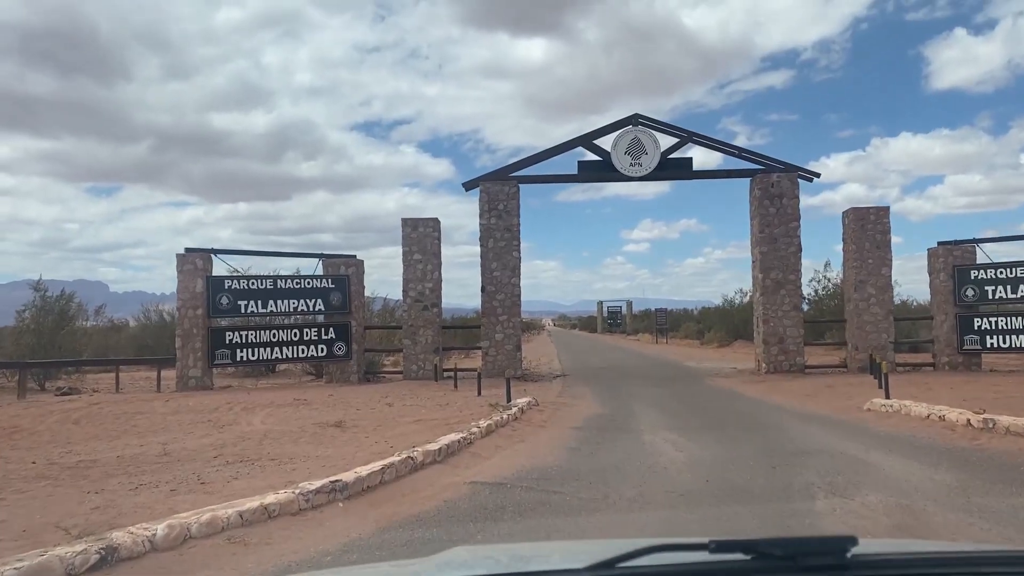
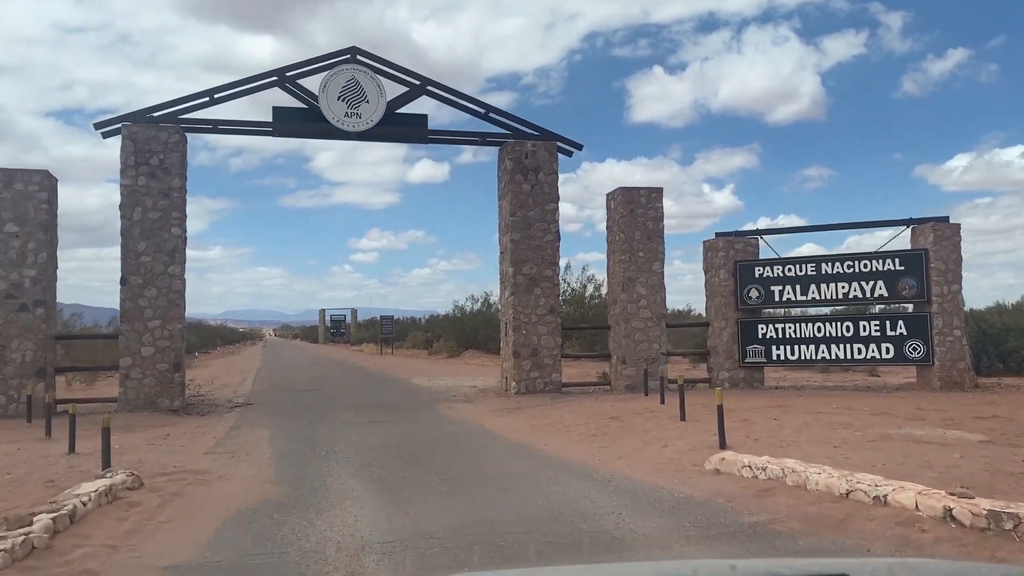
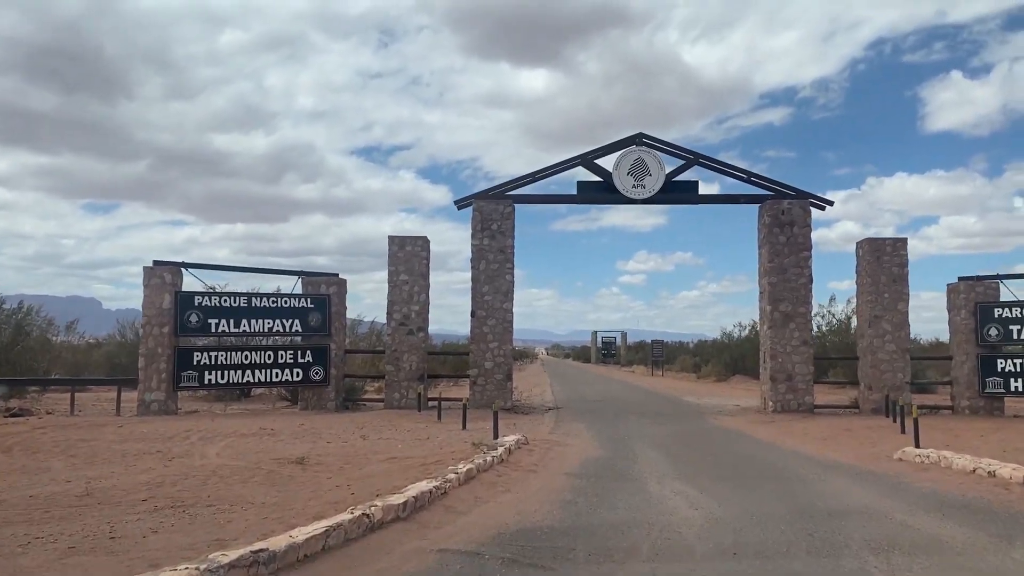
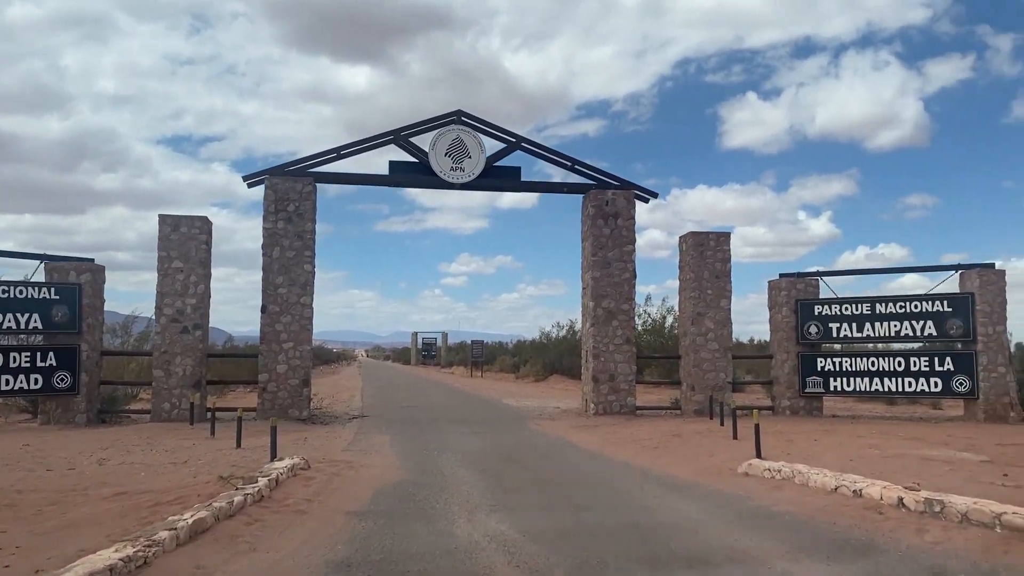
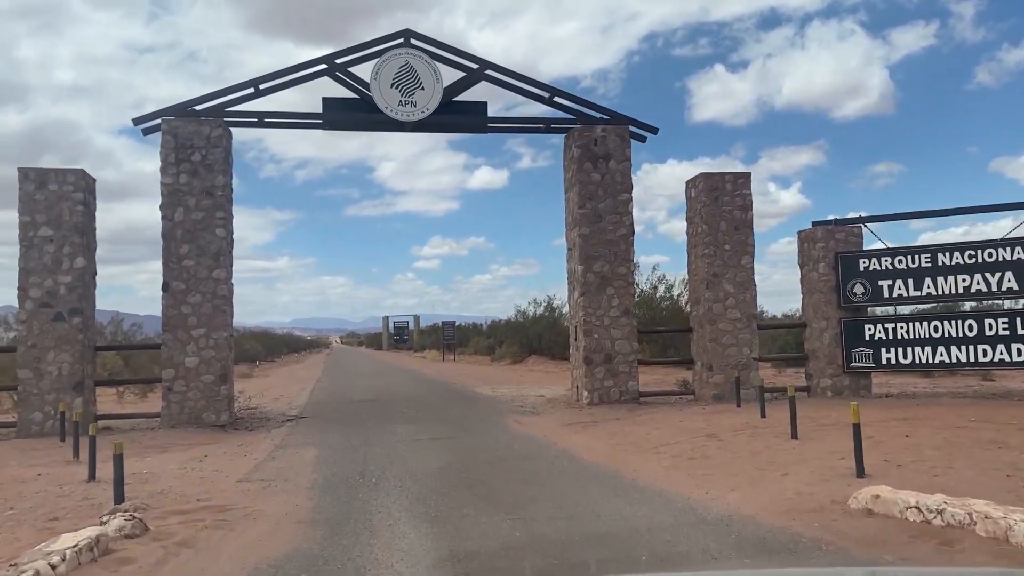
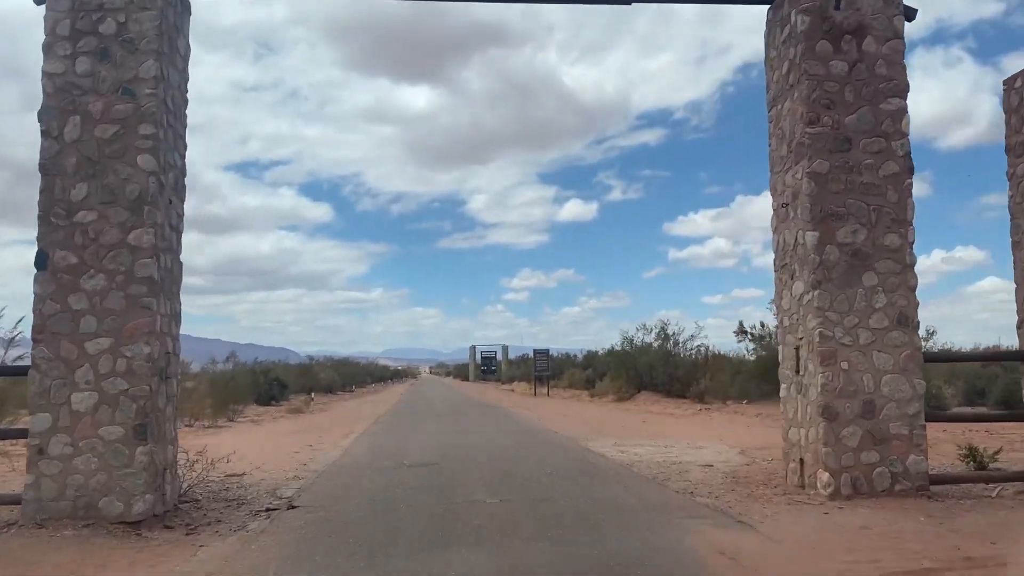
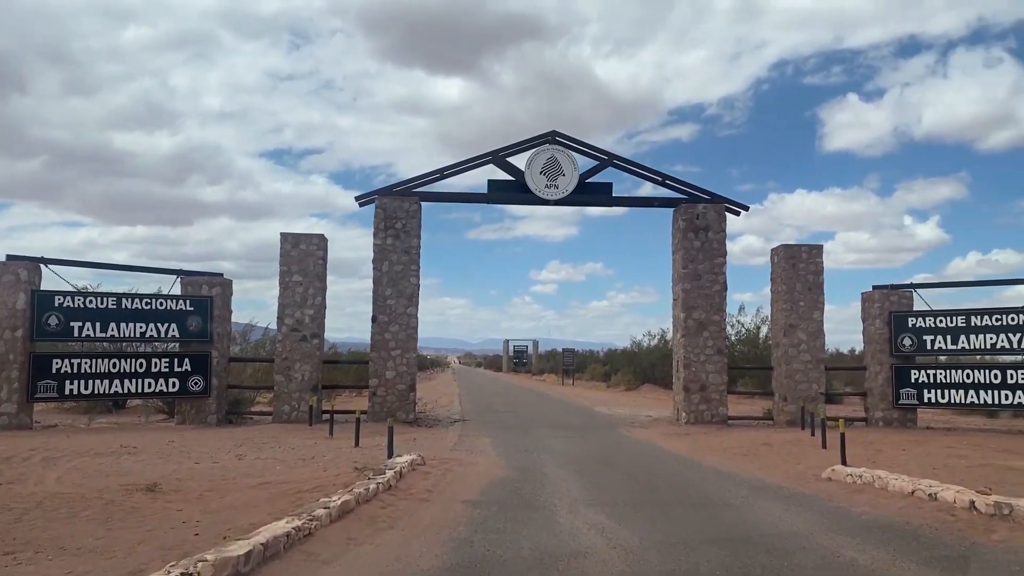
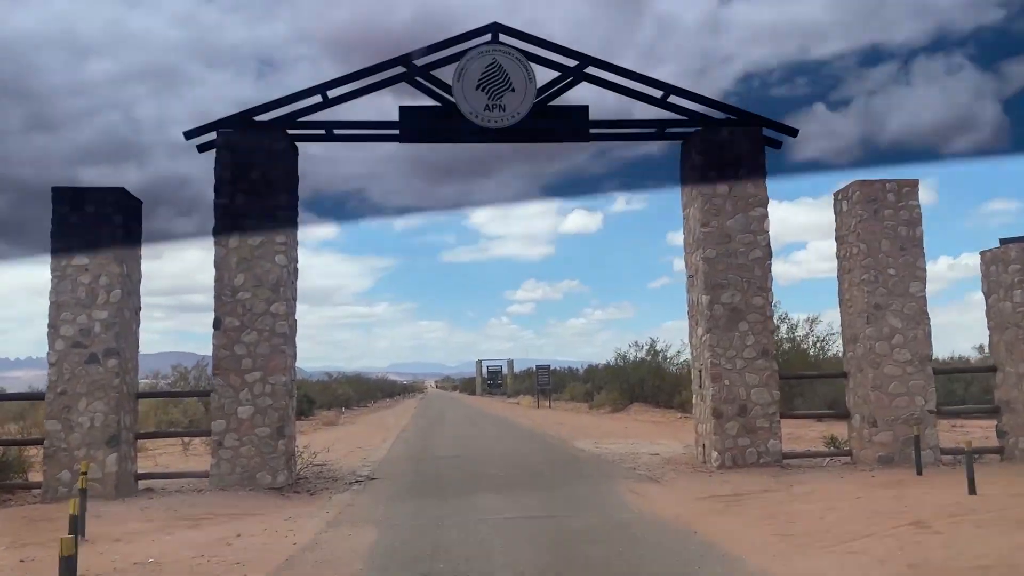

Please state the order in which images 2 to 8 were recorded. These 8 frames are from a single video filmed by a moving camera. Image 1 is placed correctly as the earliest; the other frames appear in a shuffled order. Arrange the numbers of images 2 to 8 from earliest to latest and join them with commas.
3, 7, 4, 2, 5, 8, 6
